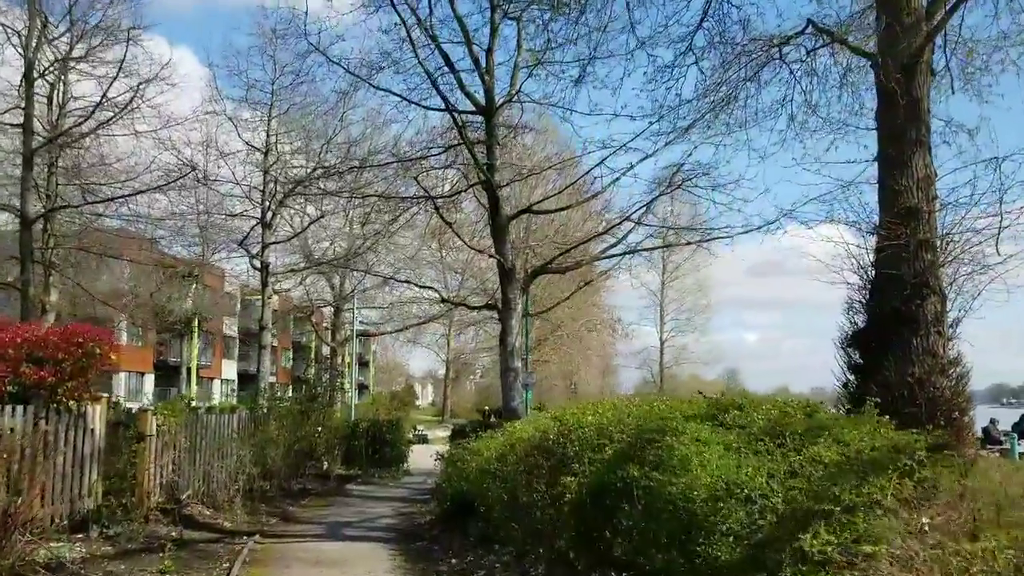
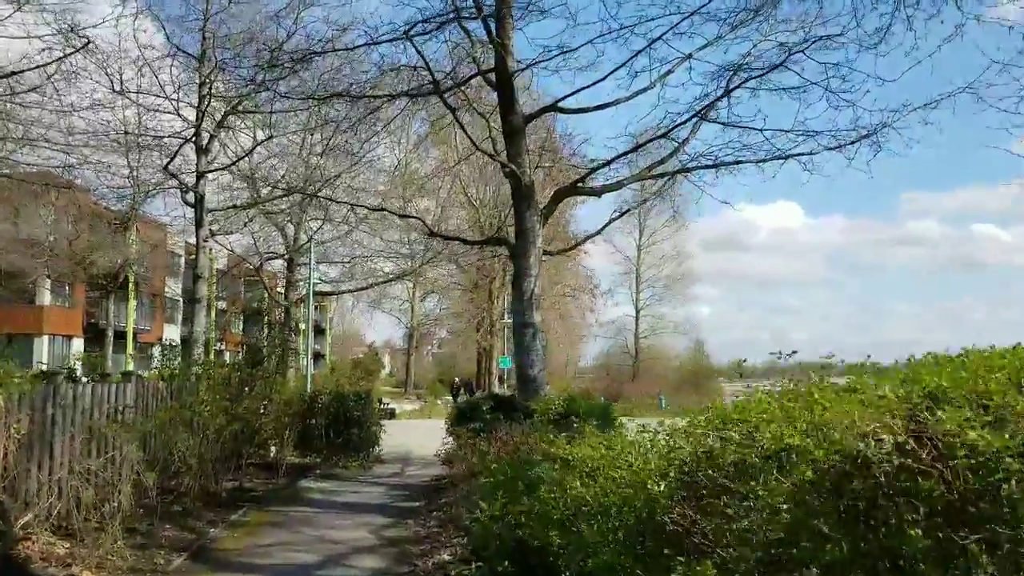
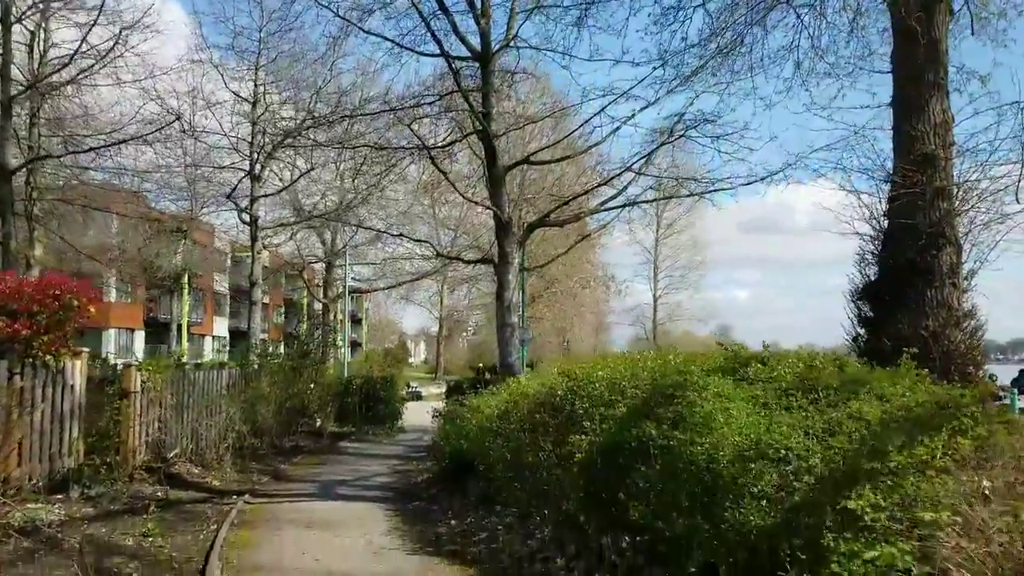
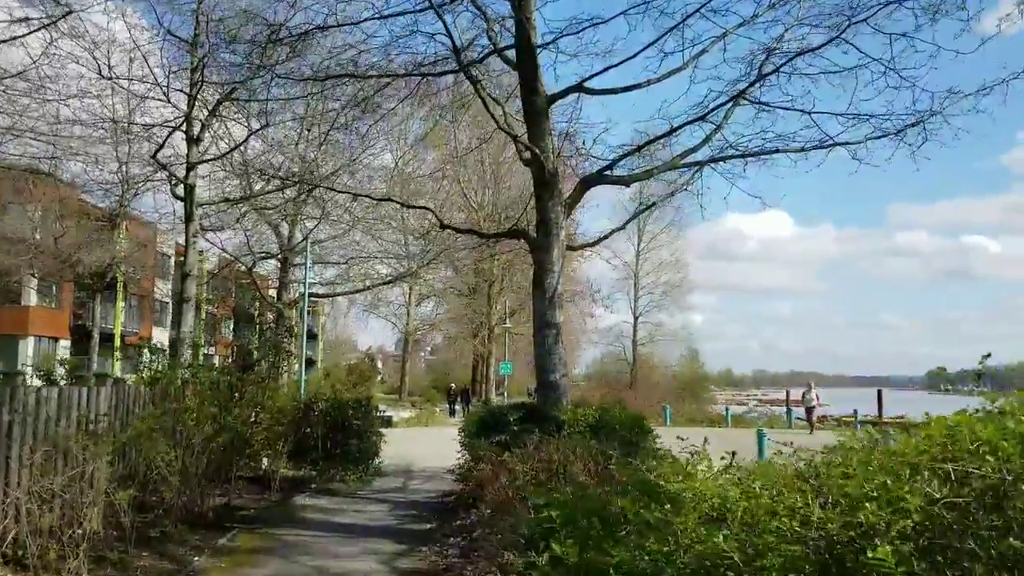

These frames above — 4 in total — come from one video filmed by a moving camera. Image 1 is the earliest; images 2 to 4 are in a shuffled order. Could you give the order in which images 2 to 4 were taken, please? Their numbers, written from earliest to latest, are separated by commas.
3, 2, 4
